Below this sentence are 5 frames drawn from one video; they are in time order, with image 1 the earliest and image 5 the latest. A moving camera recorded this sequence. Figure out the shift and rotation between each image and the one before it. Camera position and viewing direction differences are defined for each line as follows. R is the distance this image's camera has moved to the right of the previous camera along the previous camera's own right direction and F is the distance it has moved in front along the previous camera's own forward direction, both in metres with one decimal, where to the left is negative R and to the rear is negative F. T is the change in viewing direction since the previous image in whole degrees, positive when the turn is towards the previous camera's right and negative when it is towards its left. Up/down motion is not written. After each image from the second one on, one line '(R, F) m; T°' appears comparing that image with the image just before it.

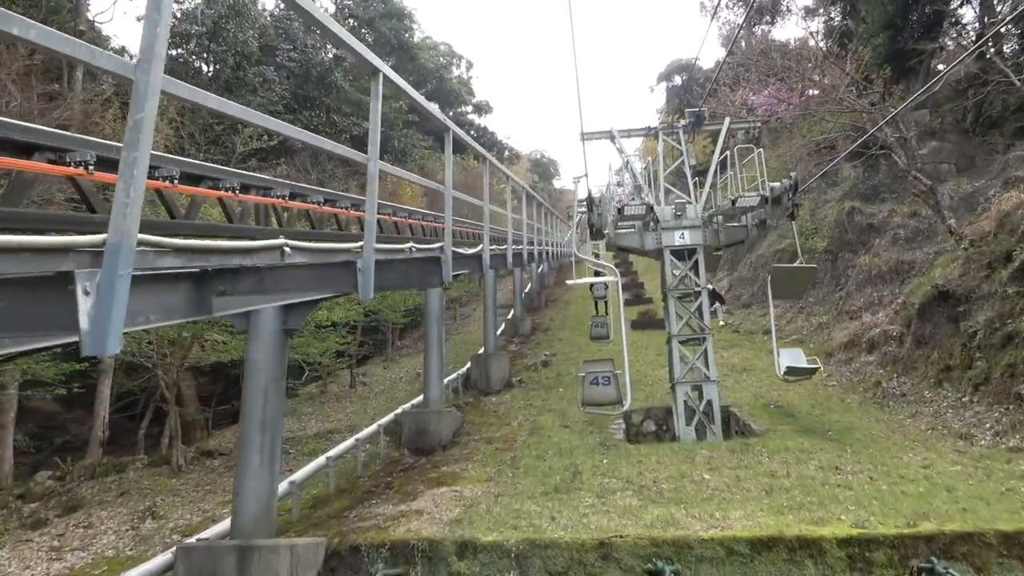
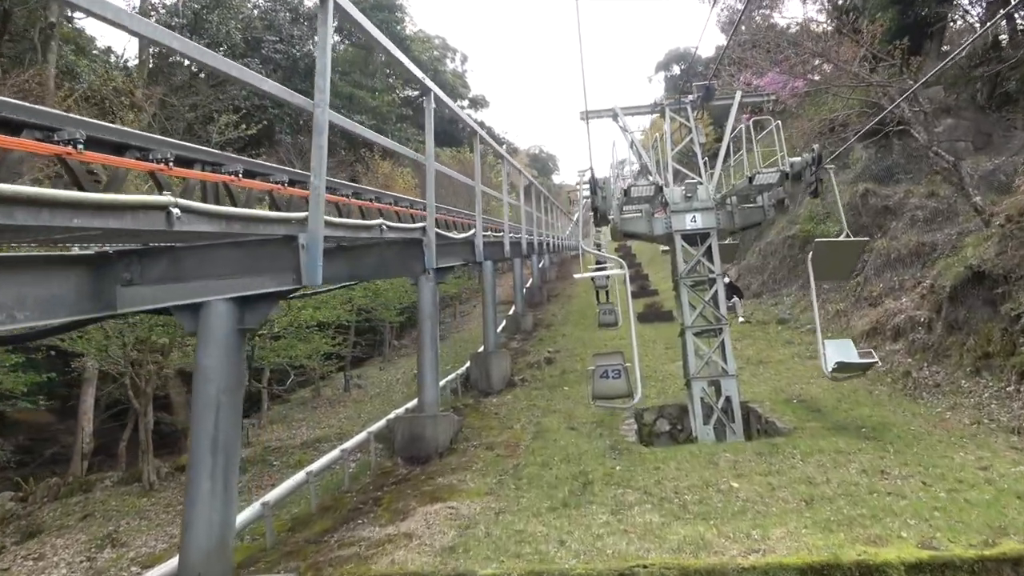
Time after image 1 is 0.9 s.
(0.0, +0.8) m; 0°
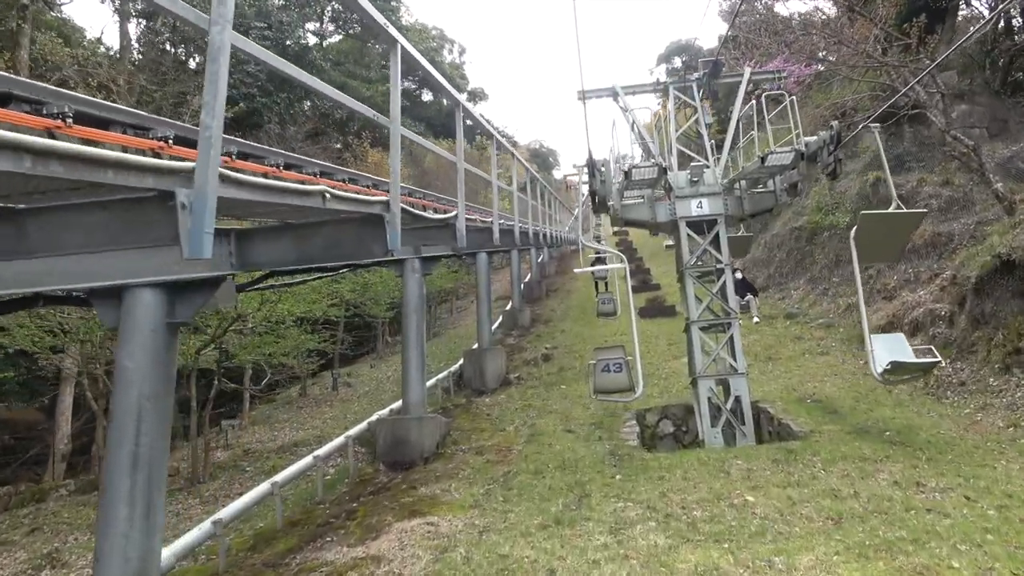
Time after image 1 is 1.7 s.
(+0.1, +0.7) m; 0°
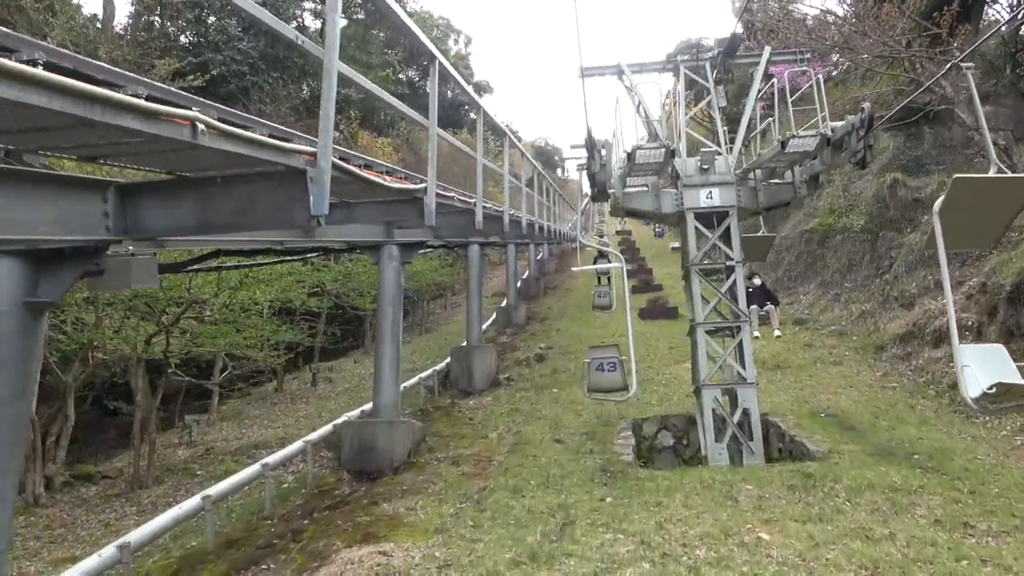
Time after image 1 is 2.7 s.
(+0.2, +0.9) m; 0°
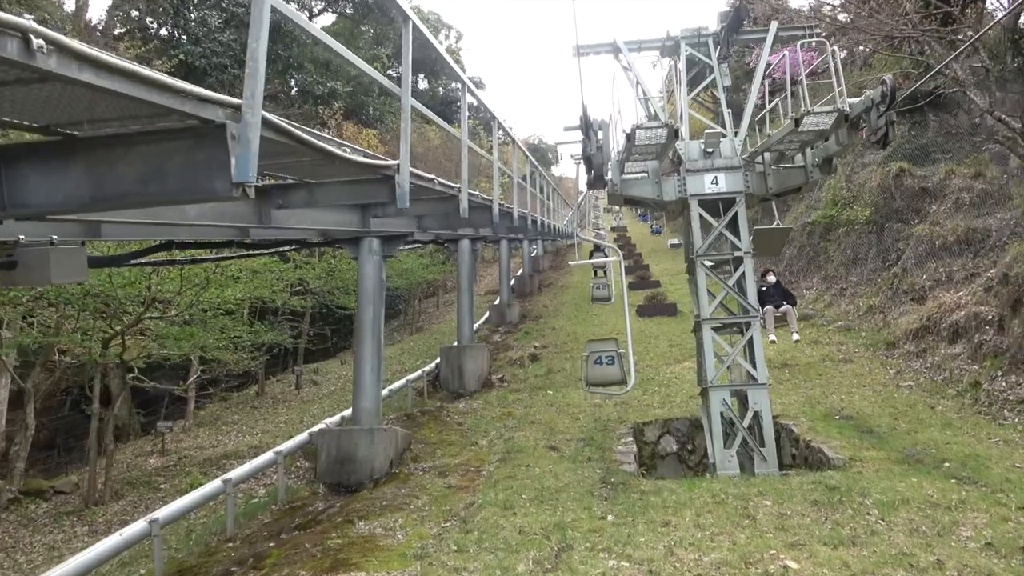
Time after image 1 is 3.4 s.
(0.0, +0.6) m; 0°
